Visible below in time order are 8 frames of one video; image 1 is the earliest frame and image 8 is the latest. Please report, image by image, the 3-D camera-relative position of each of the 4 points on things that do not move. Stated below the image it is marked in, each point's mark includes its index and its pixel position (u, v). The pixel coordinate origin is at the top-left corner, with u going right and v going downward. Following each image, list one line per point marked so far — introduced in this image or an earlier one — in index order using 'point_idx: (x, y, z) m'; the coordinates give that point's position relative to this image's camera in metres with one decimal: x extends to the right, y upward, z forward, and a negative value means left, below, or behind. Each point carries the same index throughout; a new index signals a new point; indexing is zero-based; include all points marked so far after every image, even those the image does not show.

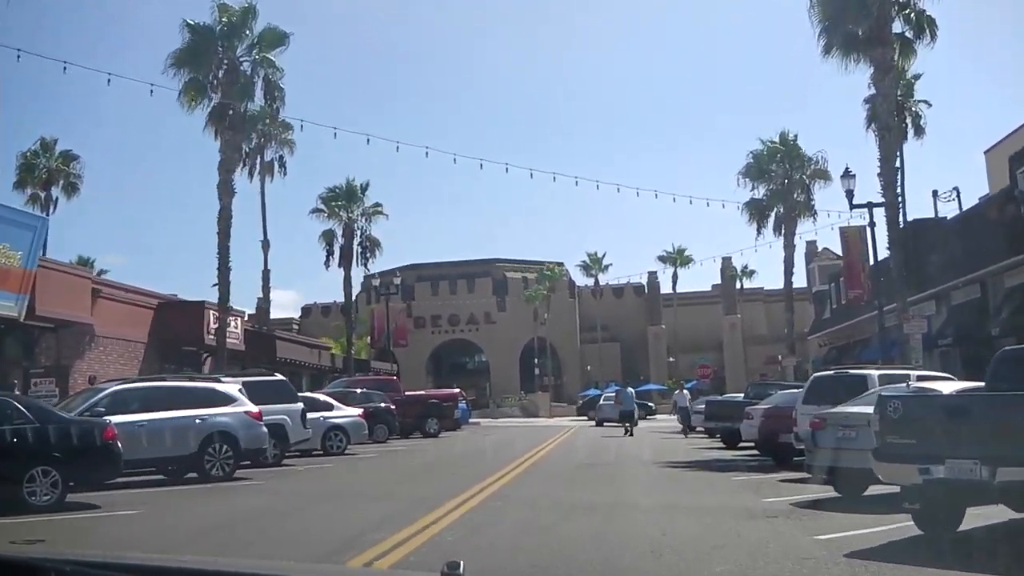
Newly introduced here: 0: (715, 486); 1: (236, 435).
0: (+3.2, -3.1, +17.4) m
1: (-4.4, -2.3, +17.4) m
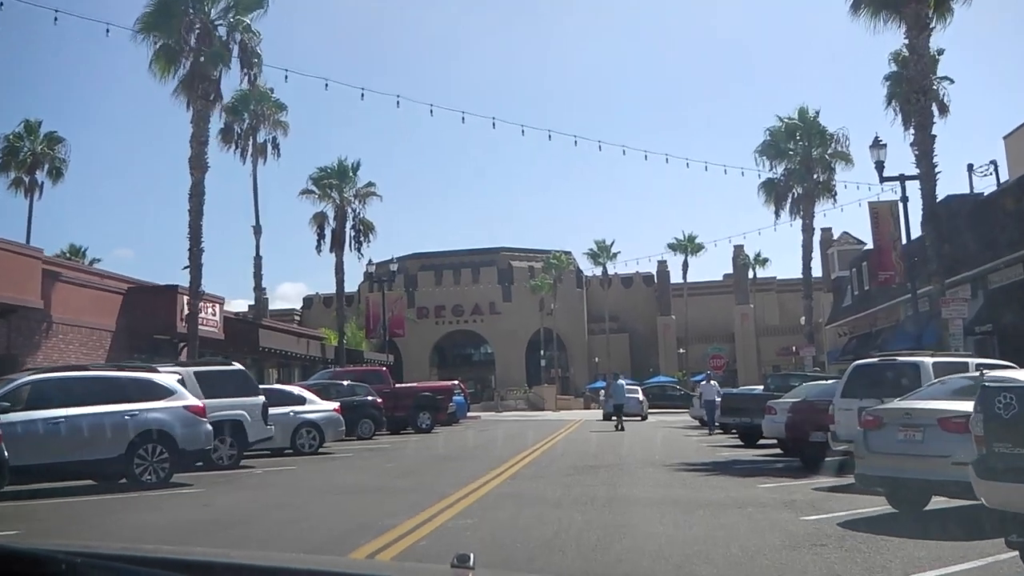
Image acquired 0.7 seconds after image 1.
0: (+3.0, -2.7, +14.8) m
1: (-4.6, -2.0, +14.9) m
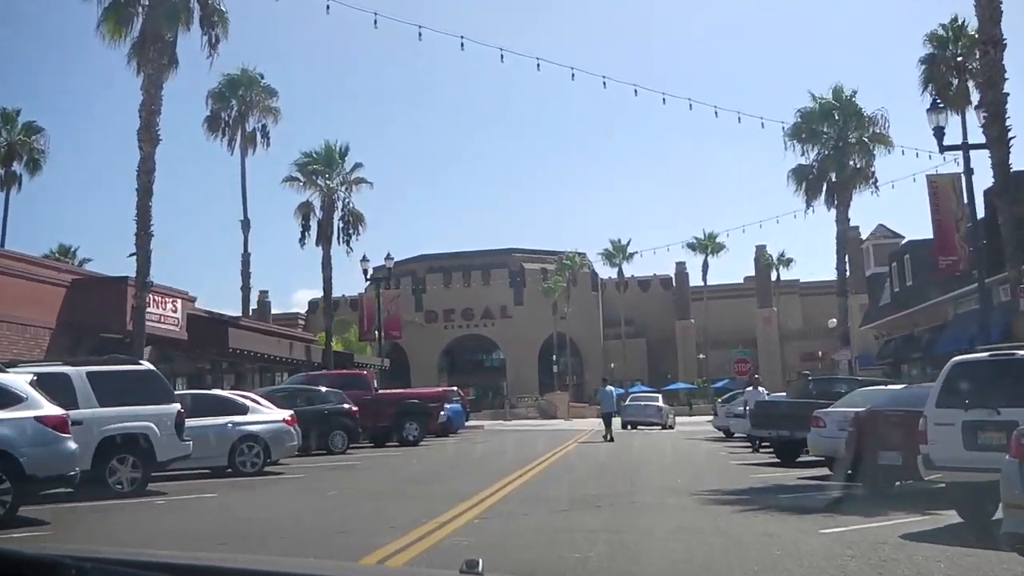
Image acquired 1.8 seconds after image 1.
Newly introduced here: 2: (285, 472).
0: (+2.7, -2.4, +10.8) m
1: (-4.9, -1.7, +11.0) m
2: (-4.0, -3.2, +19.2) m
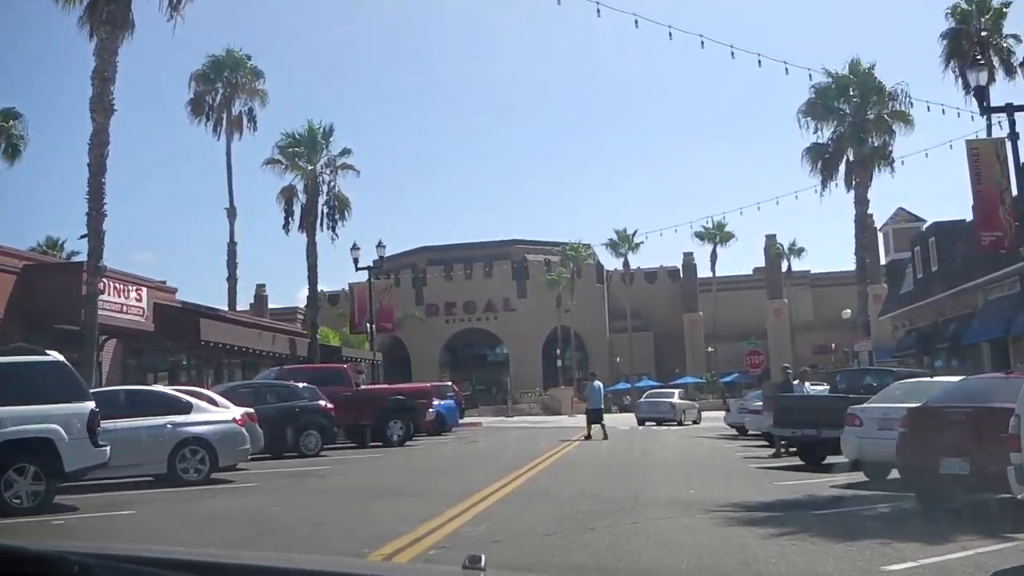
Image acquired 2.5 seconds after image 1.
0: (+2.4, -2.1, +8.4) m
1: (-5.1, -1.4, +8.6) m
2: (-4.2, -2.9, +16.8) m
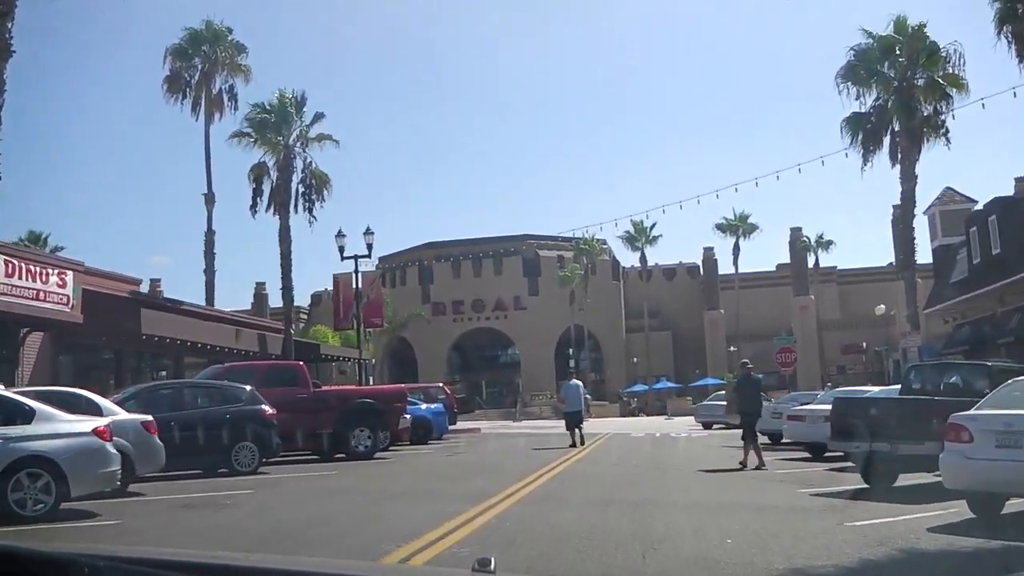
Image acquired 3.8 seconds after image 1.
0: (+1.9, -1.7, +4.0) m
1: (-5.6, -1.0, +4.4) m
2: (-4.5, -2.6, +12.6) m
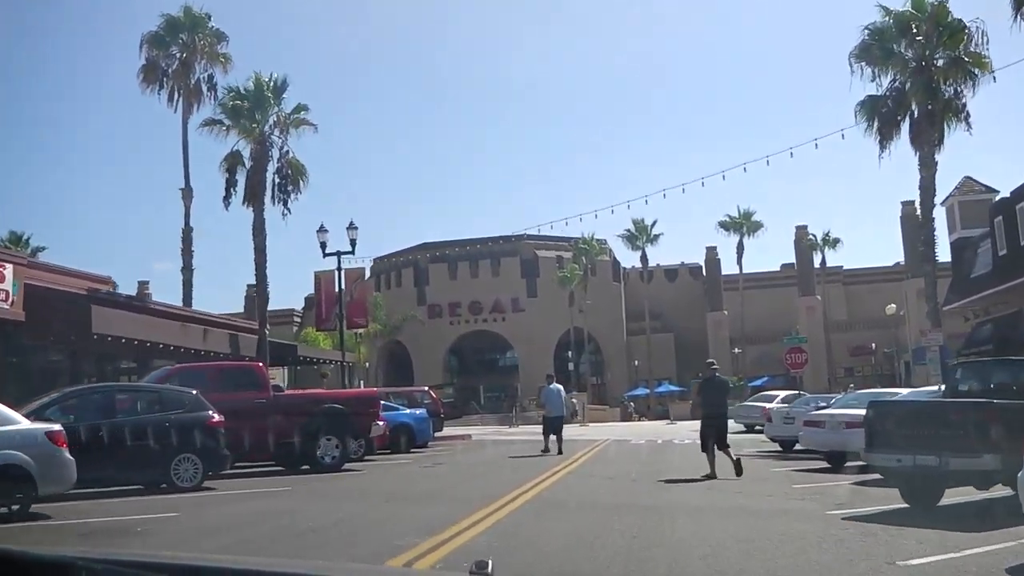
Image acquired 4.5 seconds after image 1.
0: (+1.6, -1.5, +1.8) m
1: (-5.9, -0.8, +2.2) m
2: (-4.8, -2.4, +10.4) m
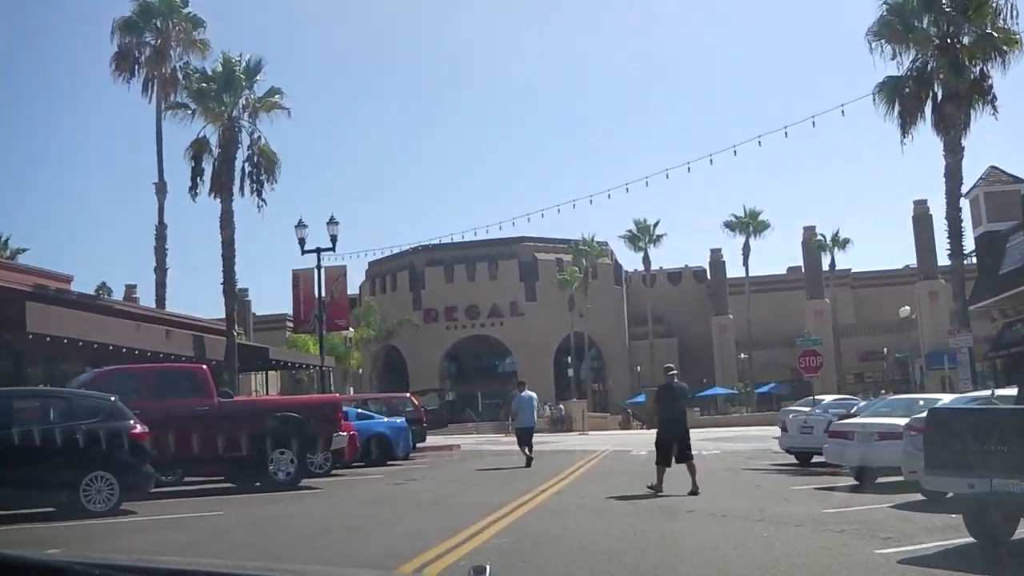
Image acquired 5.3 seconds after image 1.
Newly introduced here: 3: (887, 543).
0: (+1.3, -1.2, -0.6) m
1: (-6.3, -0.6, -0.2) m
2: (-5.1, -2.2, +7.9) m
3: (+3.5, -2.4, +10.0) m
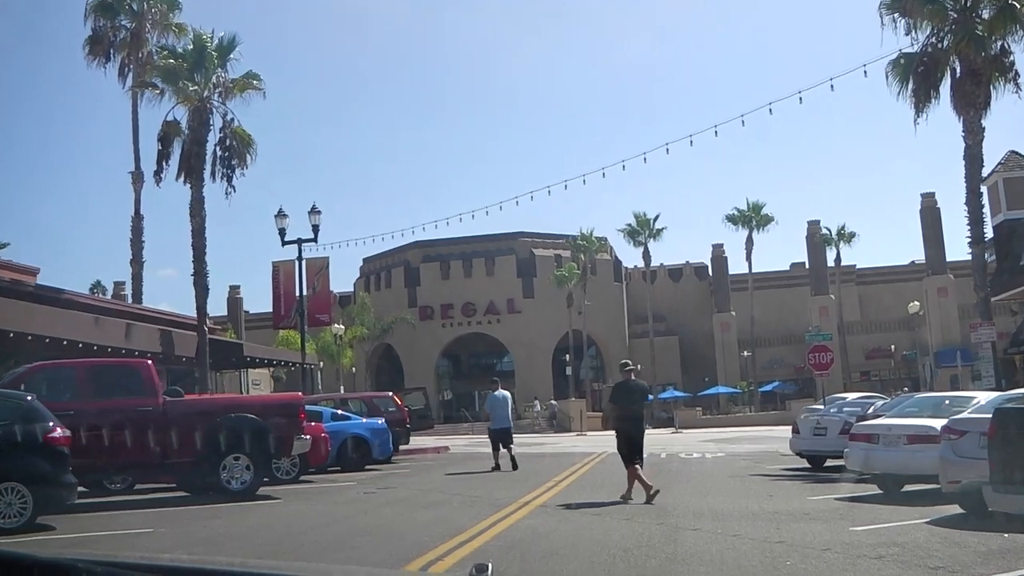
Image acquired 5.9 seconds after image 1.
0: (+1.0, -1.0, -2.4) m
1: (-6.5, -0.4, -2.0) m
2: (-5.4, -2.0, +6.1) m
3: (+3.2, -2.2, +8.2) m
